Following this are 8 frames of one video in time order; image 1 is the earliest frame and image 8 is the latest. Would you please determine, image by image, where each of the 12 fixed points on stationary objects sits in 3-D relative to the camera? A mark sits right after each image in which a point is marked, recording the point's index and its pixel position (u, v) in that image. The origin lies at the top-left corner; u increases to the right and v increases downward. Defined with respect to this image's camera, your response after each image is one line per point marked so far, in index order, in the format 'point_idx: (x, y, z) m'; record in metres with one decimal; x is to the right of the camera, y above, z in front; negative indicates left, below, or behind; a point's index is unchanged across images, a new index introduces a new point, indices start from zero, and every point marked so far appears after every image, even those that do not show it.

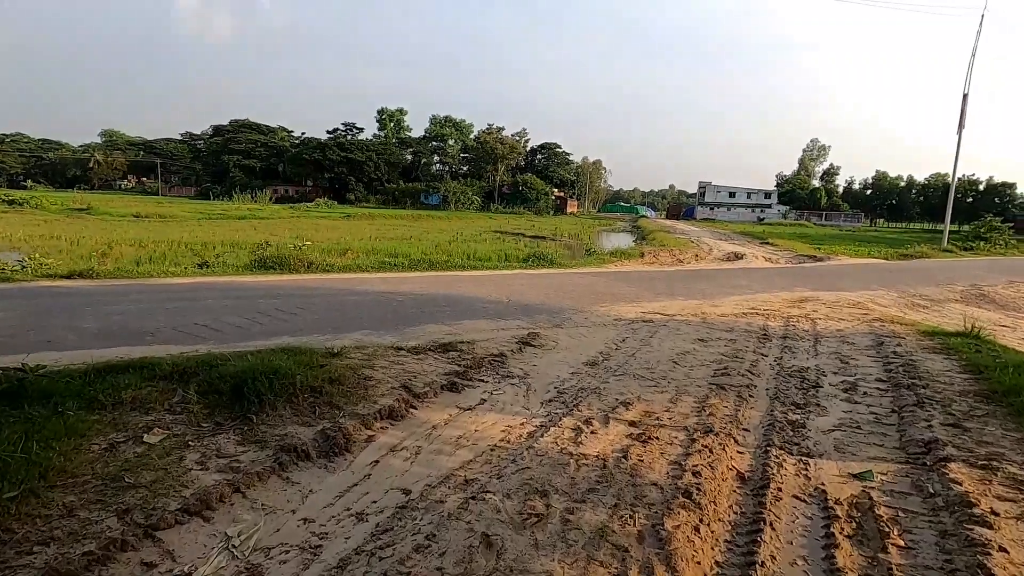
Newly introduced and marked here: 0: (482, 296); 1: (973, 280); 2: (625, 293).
0: (-0.6, -0.2, +10.1) m
1: (+14.3, +0.2, +16.6) m
2: (+2.4, -0.1, +11.0) m
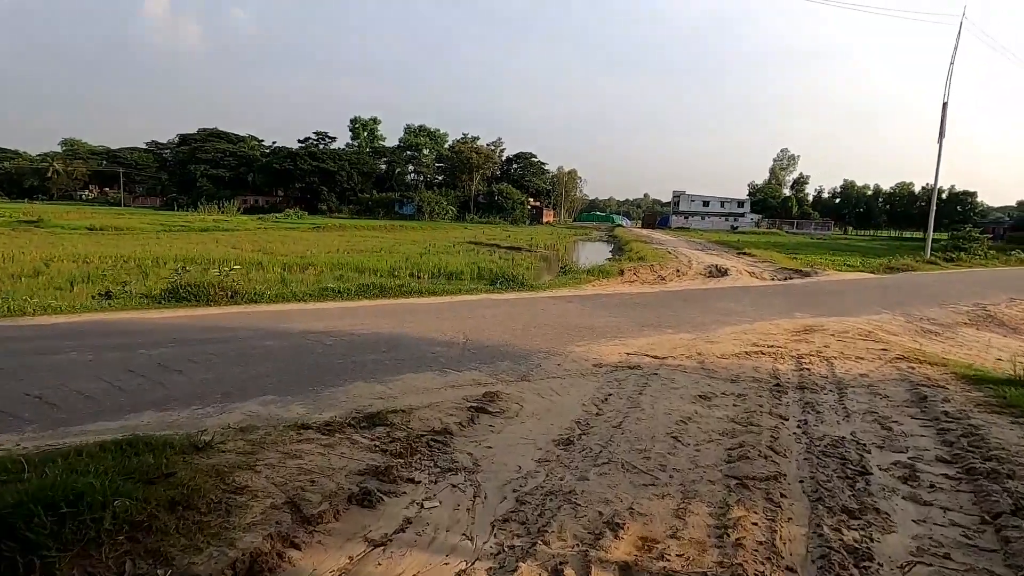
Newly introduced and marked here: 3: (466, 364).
0: (-1.2, -0.7, +8.4) m
1: (+13.4, -0.3, +15.5) m
2: (+1.7, -0.7, +9.4) m
3: (-0.6, -1.0, +7.0) m
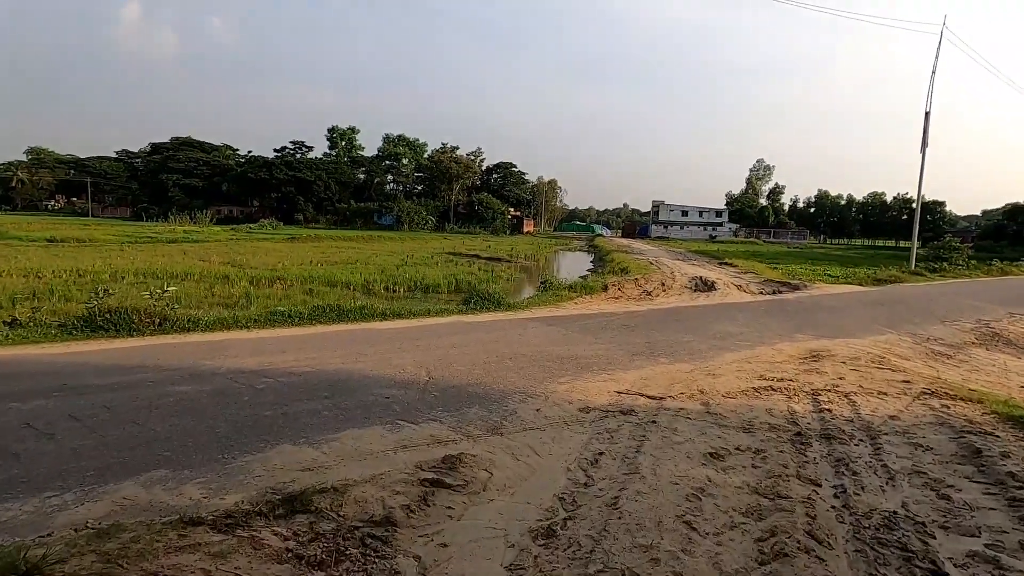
0: (-1.6, -1.1, +7.1) m
1: (+12.7, -0.7, +14.7) m
2: (+1.3, -1.1, +8.2) m
3: (-0.9, -1.4, +5.7) m
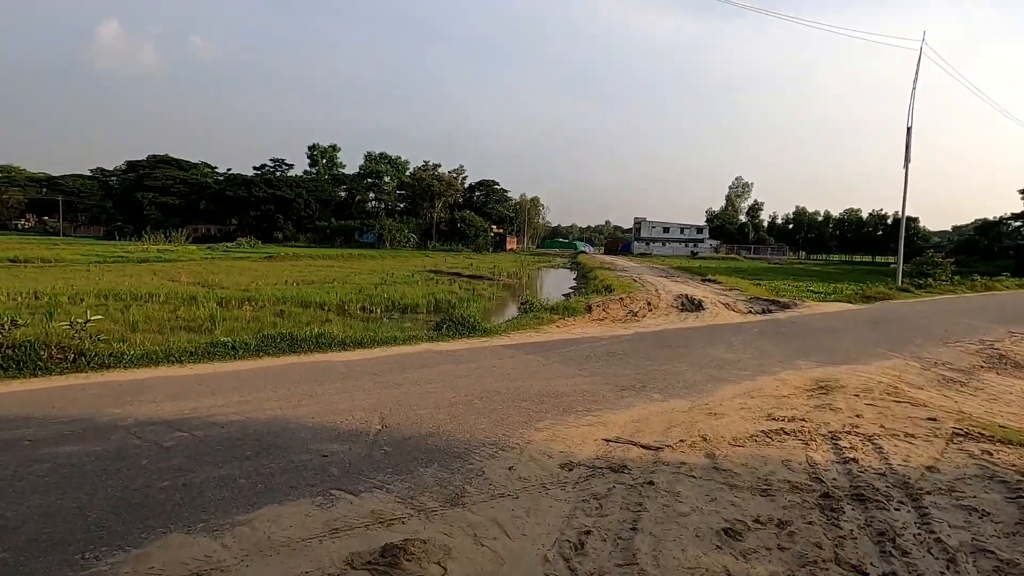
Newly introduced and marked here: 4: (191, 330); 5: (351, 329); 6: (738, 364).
0: (-1.9, -1.5, +6.0) m
1: (+12.1, -1.2, +14.0) m
2: (+0.9, -1.5, +7.2) m
3: (-1.2, -1.7, +4.6) m
4: (-10.7, -1.4, +18.2) m
5: (-5.0, -1.3, +16.9) m
6: (+4.0, -1.3, +9.4) m
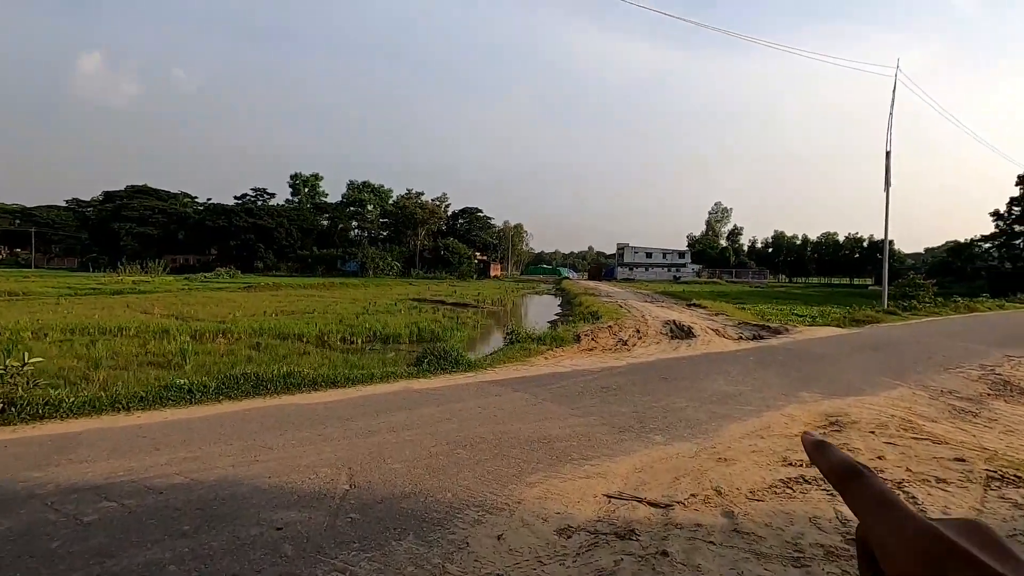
0: (-2.1, -1.8, +5.2) m
1: (+11.8, -1.8, +13.6) m
2: (+0.7, -1.9, +6.5) m
3: (-1.3, -2.0, +3.8) m
4: (-11.2, -2.5, +17.1) m
5: (-5.4, -2.3, +16.0) m
6: (+3.8, -1.8, +8.8) m
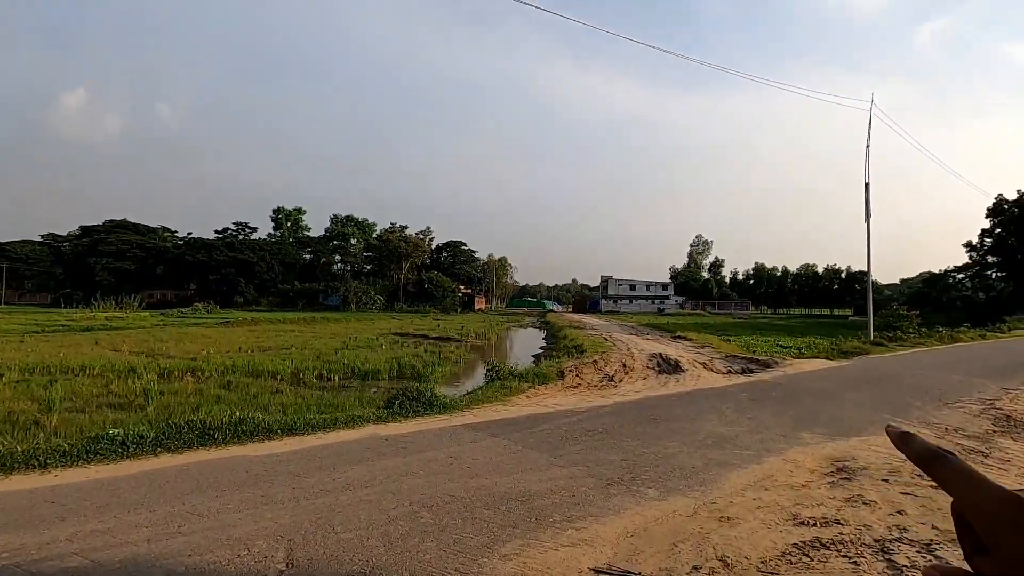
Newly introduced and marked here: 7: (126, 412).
0: (-2.3, -2.2, +4.3) m
1: (+11.3, -2.6, +13.2) m
2: (+0.5, -2.2, +5.7) m
3: (-1.5, -2.2, +3.0) m
4: (-11.8, -3.6, +15.9) m
5: (-5.9, -3.3, +15.0) m
6: (+3.4, -2.3, +8.1) m
7: (-11.1, -3.6, +15.3) m
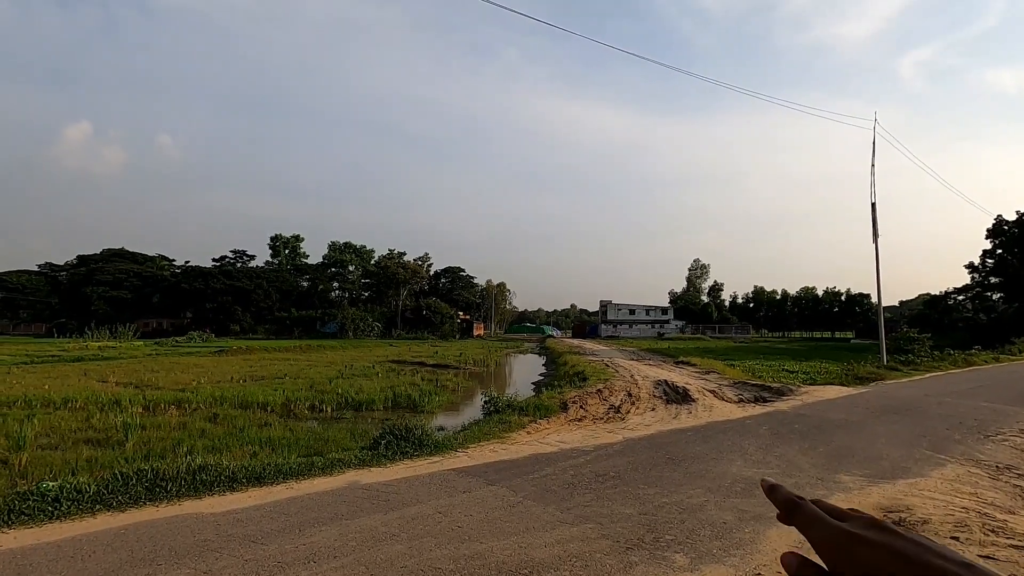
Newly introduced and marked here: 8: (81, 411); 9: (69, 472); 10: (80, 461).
0: (-2.3, -2.3, +3.3) m
1: (+11.3, -3.1, +12.1) m
2: (+0.5, -2.5, +4.7) m
3: (-1.5, -2.3, +1.9) m
4: (-11.8, -4.4, +14.7) m
5: (-6.0, -4.0, +13.9) m
6: (+3.4, -2.6, +7.1) m
7: (-11.1, -4.4, +14.2) m
8: (-16.0, -4.6, +19.5) m
9: (-8.8, -3.7, +10.7) m
10: (-9.8, -3.9, +11.9) m
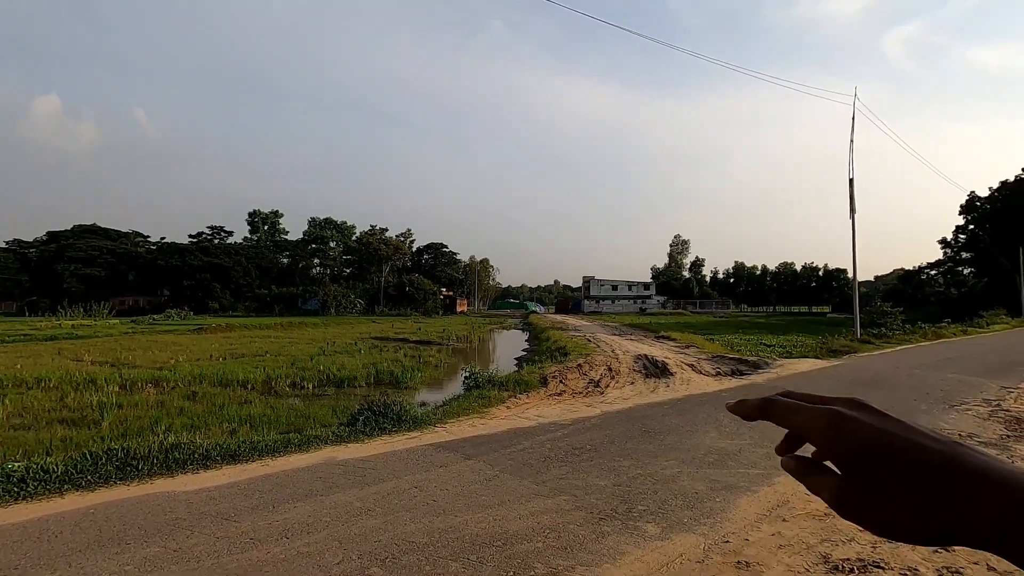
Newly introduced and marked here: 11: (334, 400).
0: (-2.5, -2.2, +3.2) m
1: (+10.8, -2.5, +12.5) m
2: (+0.2, -2.2, +4.7) m
3: (-1.7, -2.2, +1.9) m
4: (-12.3, -3.8, +14.5) m
5: (-6.5, -3.4, +13.8) m
6: (+3.1, -2.3, +7.2) m
7: (-11.7, -3.8, +13.9) m
8: (-16.7, -3.8, +19.1) m
9: (-9.2, -3.2, +10.5) m
10: (-10.2, -3.4, +11.7) m
11: (-6.5, -3.8, +18.2) m
